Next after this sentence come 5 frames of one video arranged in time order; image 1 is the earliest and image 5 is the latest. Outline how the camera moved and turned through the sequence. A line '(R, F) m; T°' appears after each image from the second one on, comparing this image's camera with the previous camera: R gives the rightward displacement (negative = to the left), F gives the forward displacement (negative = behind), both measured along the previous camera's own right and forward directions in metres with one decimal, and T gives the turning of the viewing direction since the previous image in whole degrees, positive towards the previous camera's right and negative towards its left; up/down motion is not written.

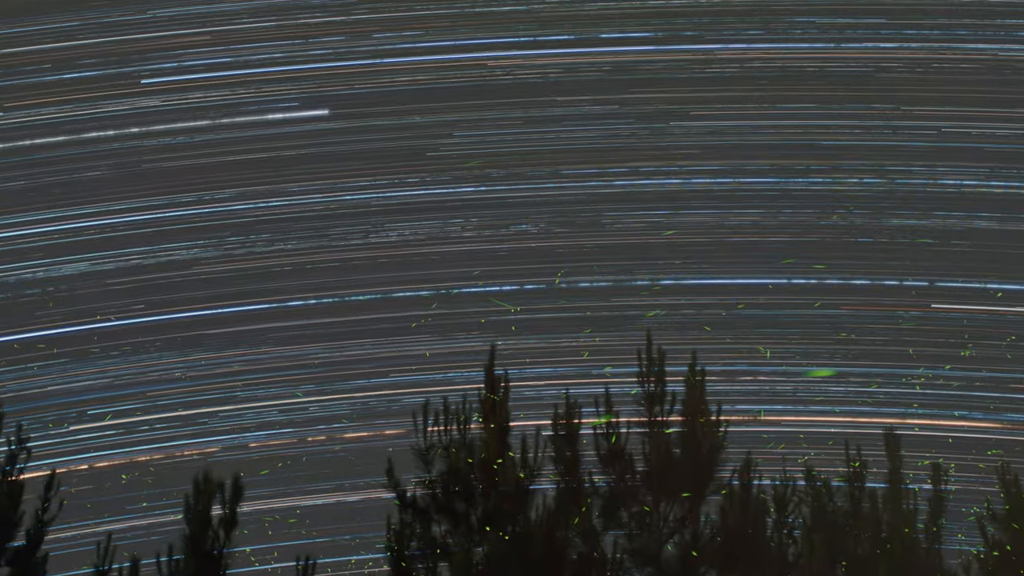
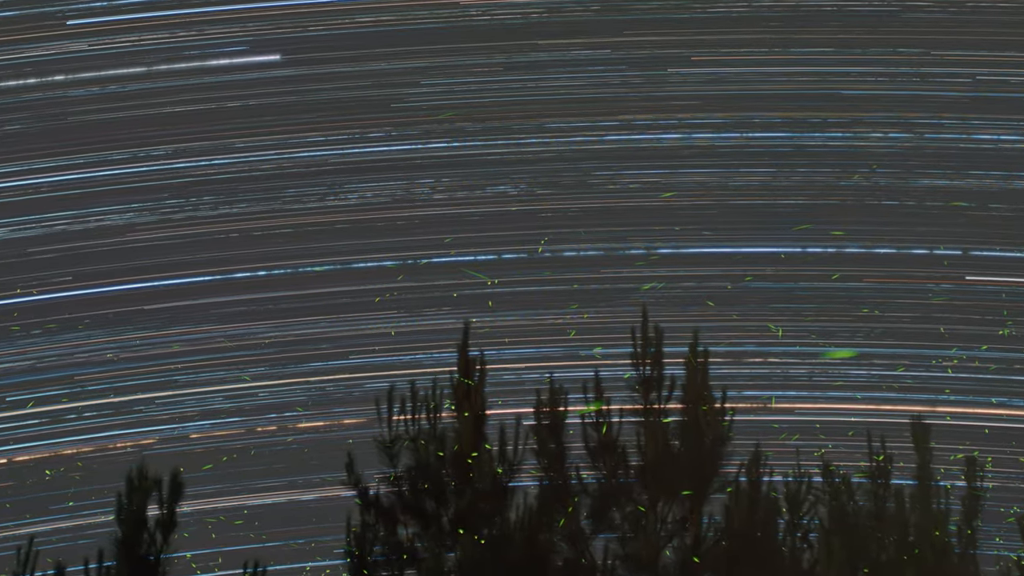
(+0.2, +1.0) m; 0°
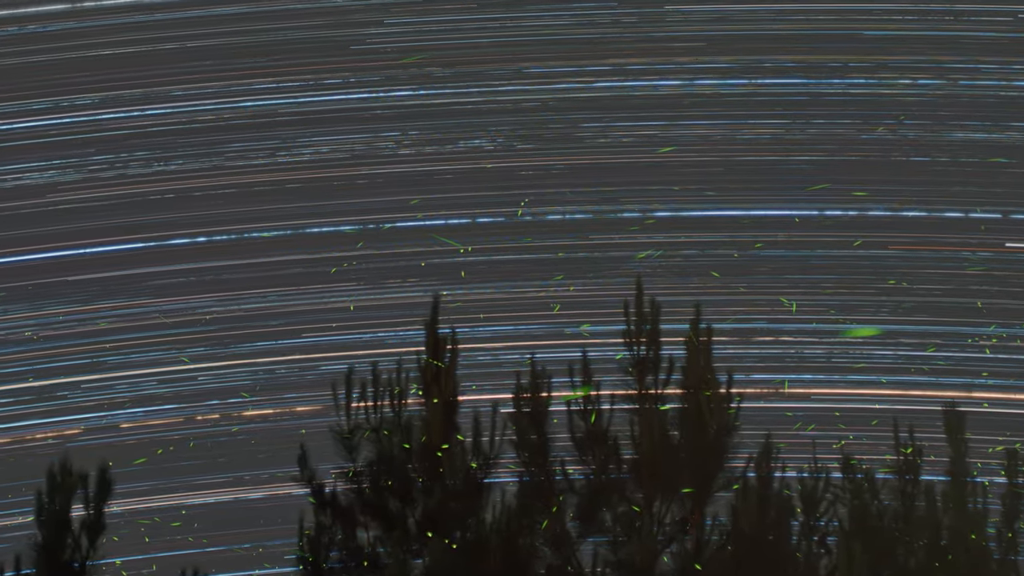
(+0.2, +0.9) m; 0°
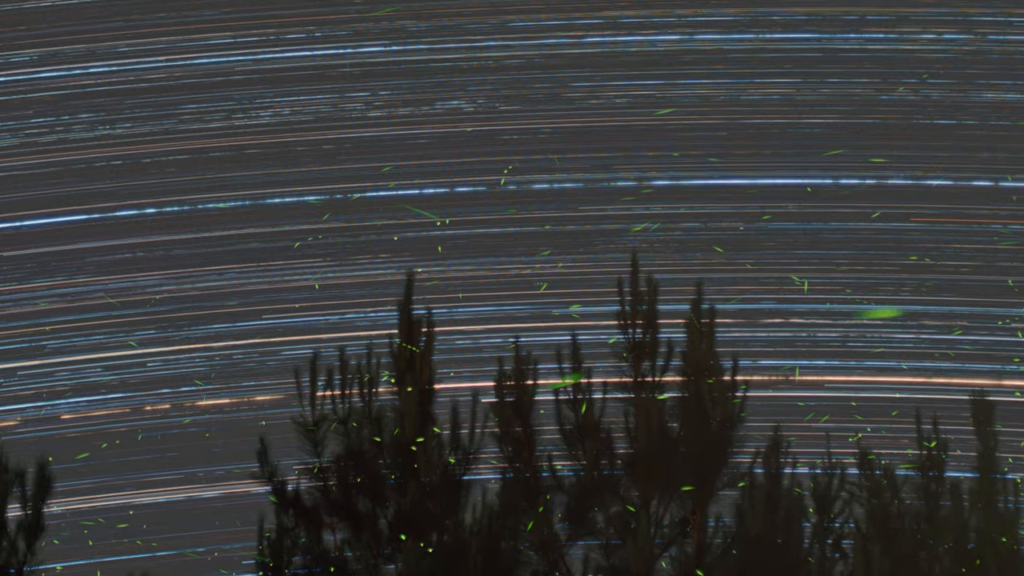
(+0.1, +0.6) m; 0°
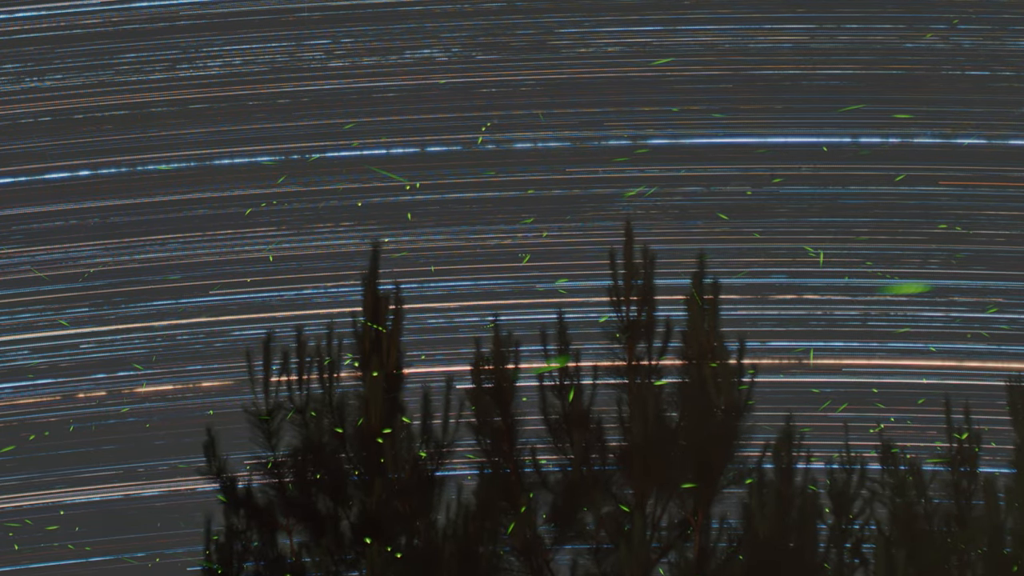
(+0.1, +0.7) m; 0°
